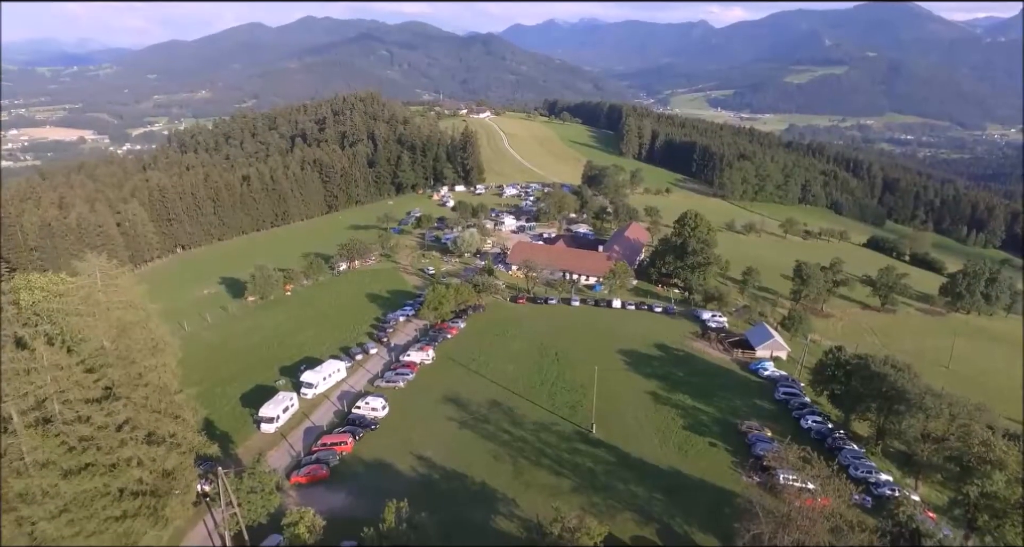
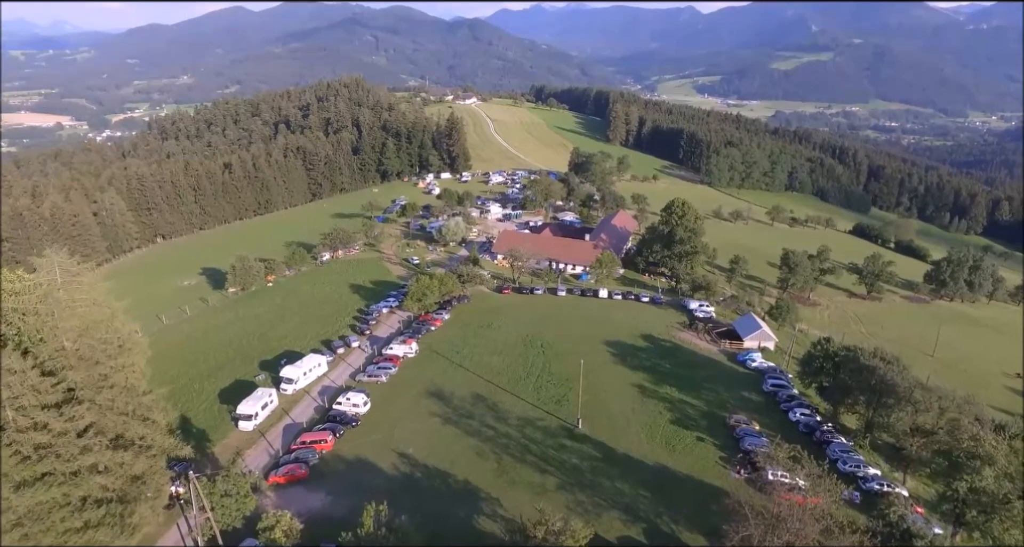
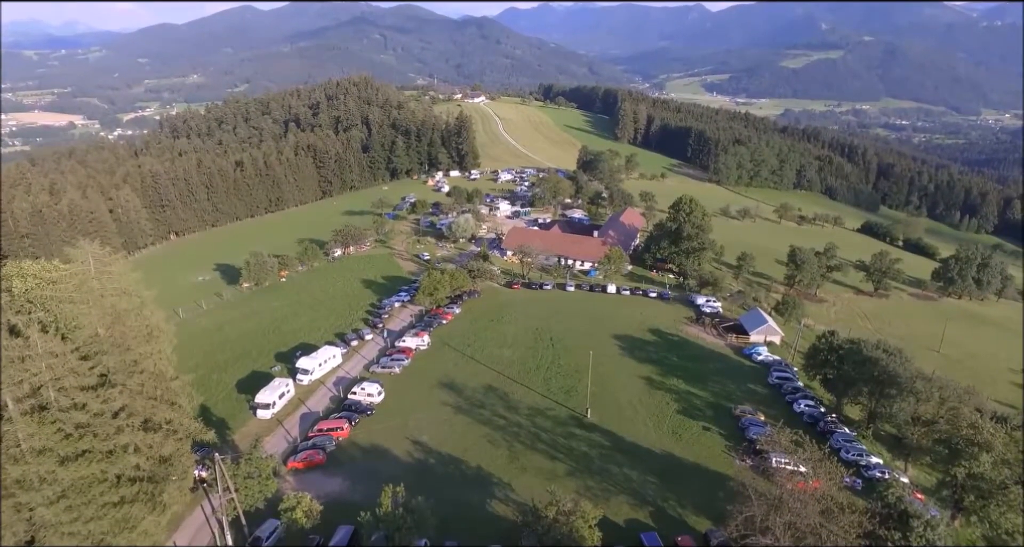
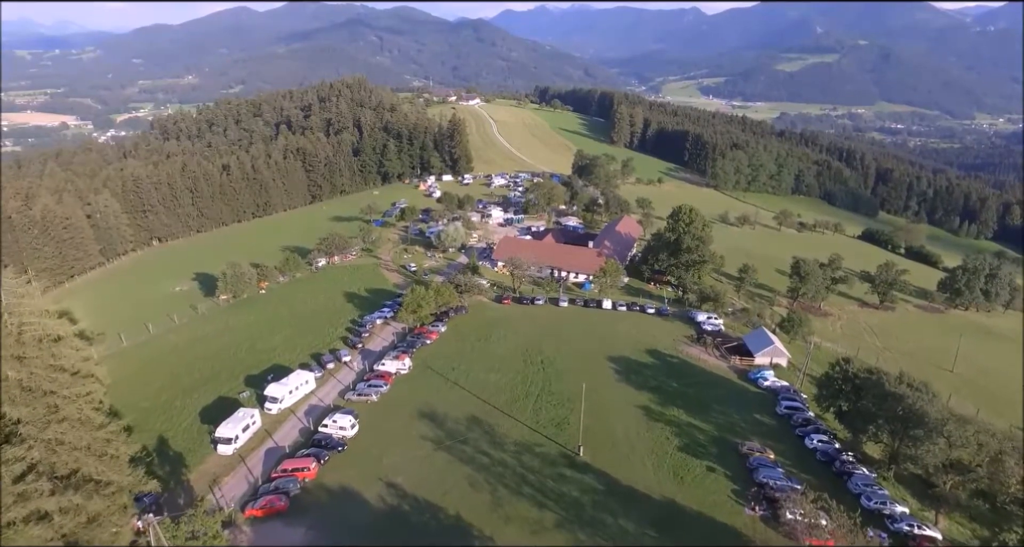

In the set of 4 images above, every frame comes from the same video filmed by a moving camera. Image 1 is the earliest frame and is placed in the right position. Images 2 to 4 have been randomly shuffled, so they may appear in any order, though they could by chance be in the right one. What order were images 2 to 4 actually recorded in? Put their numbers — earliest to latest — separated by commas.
3, 2, 4
